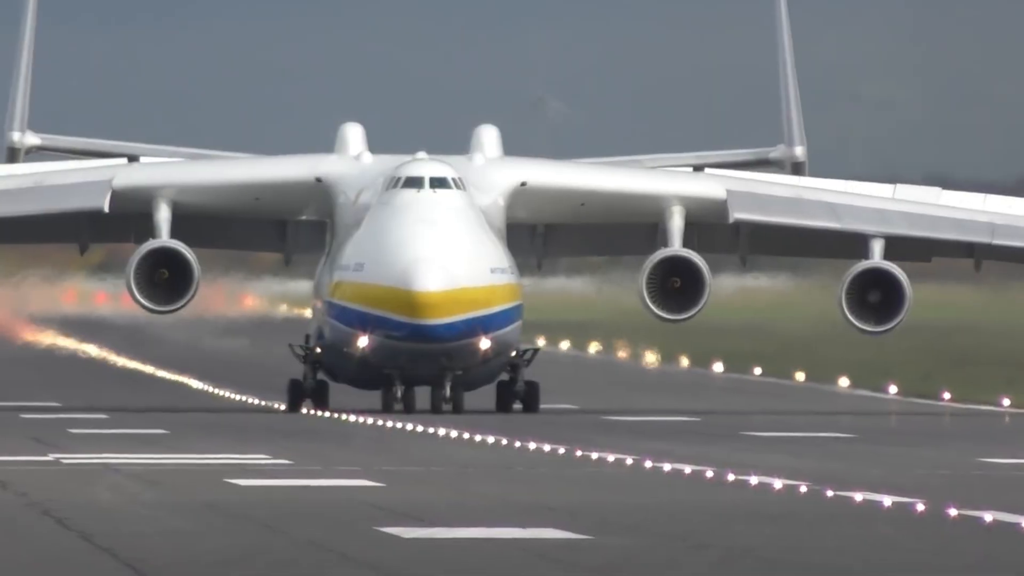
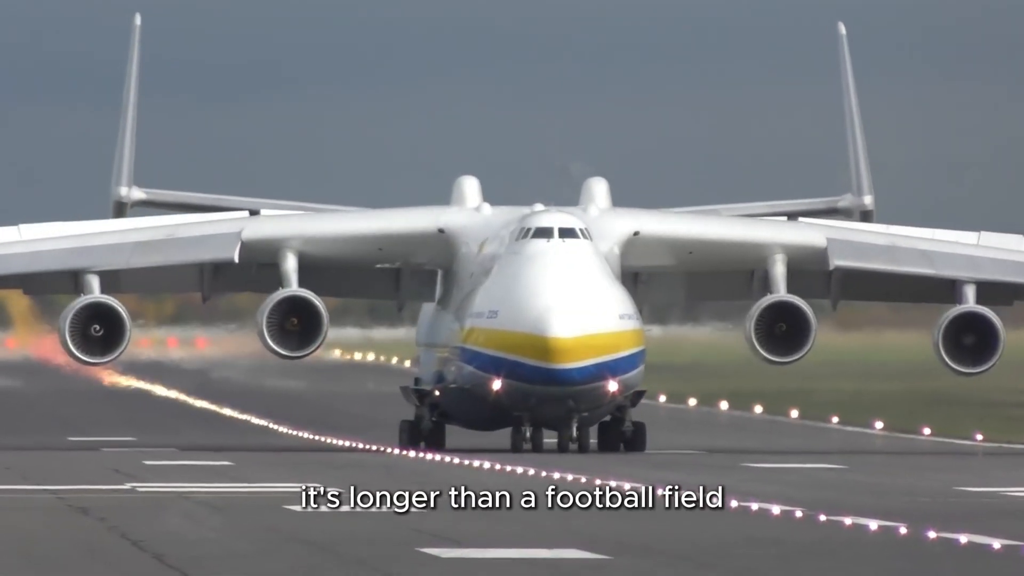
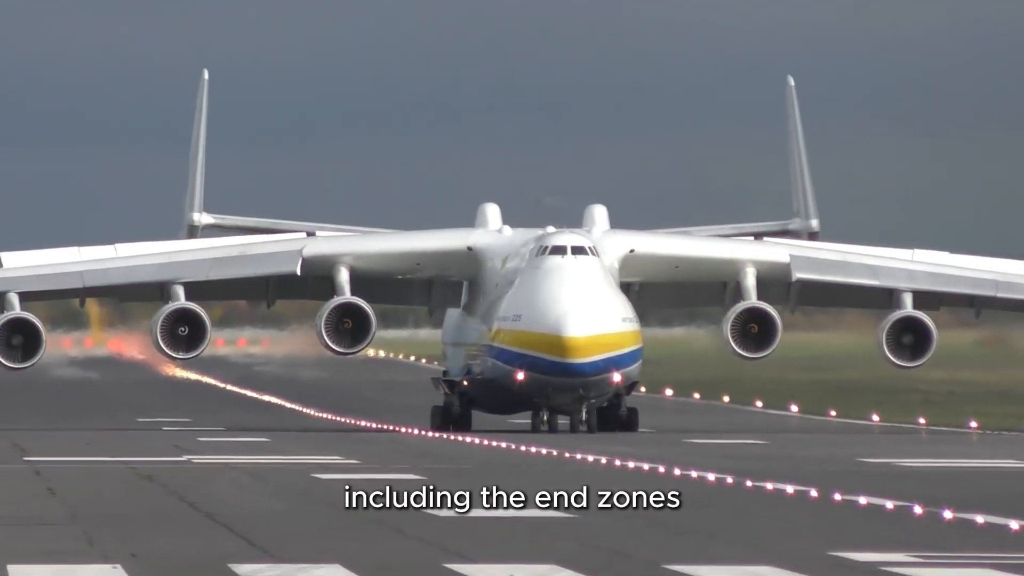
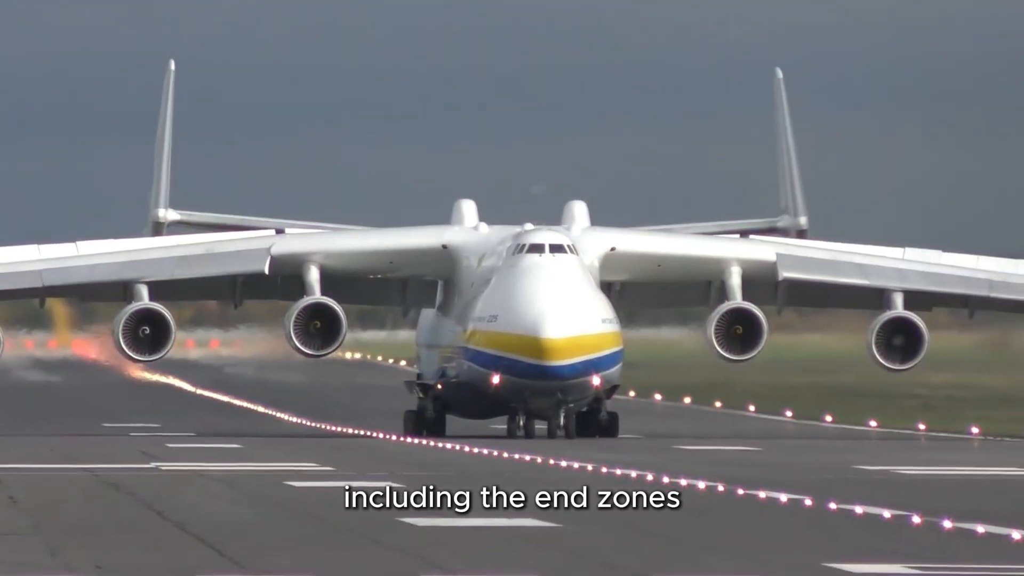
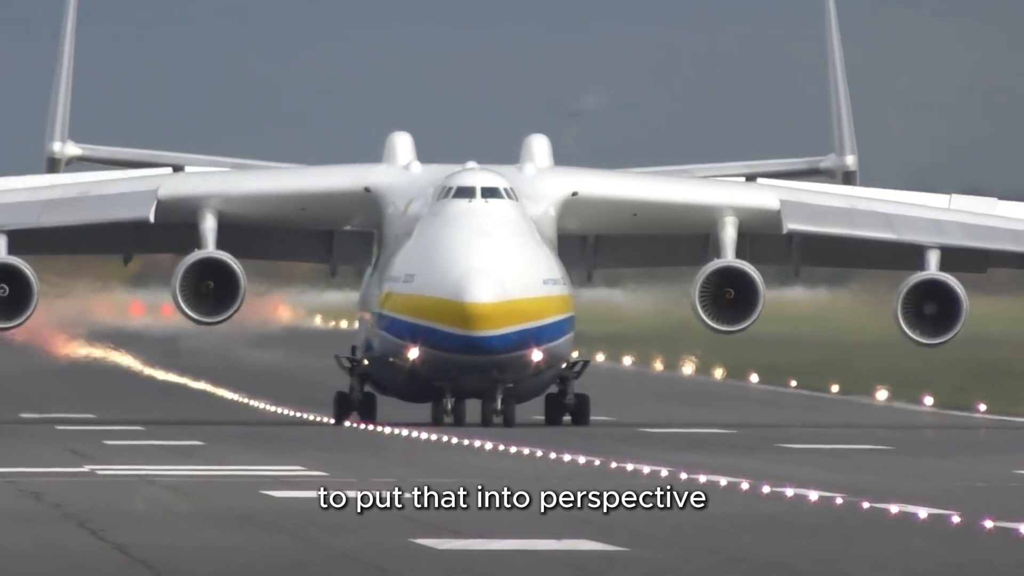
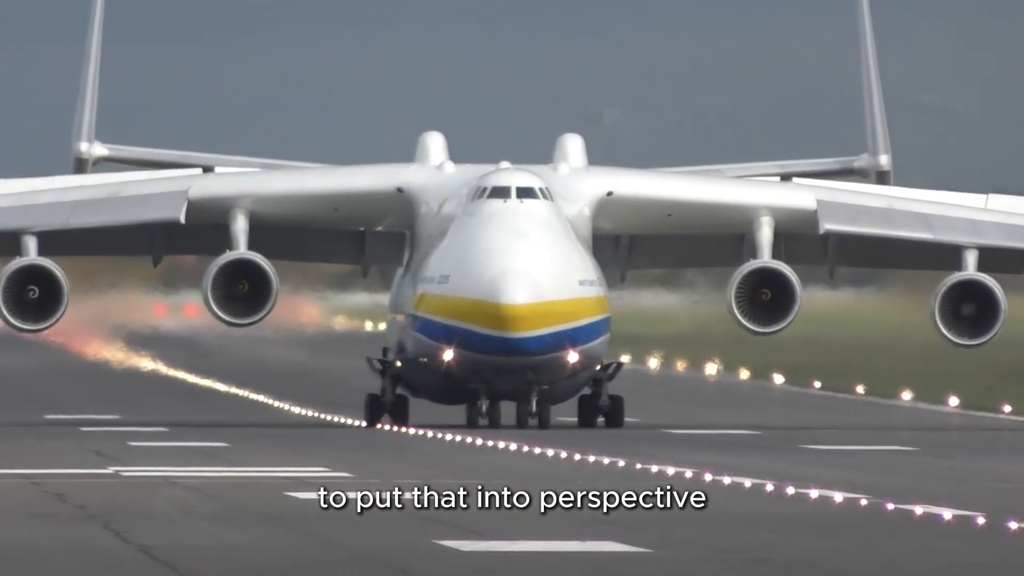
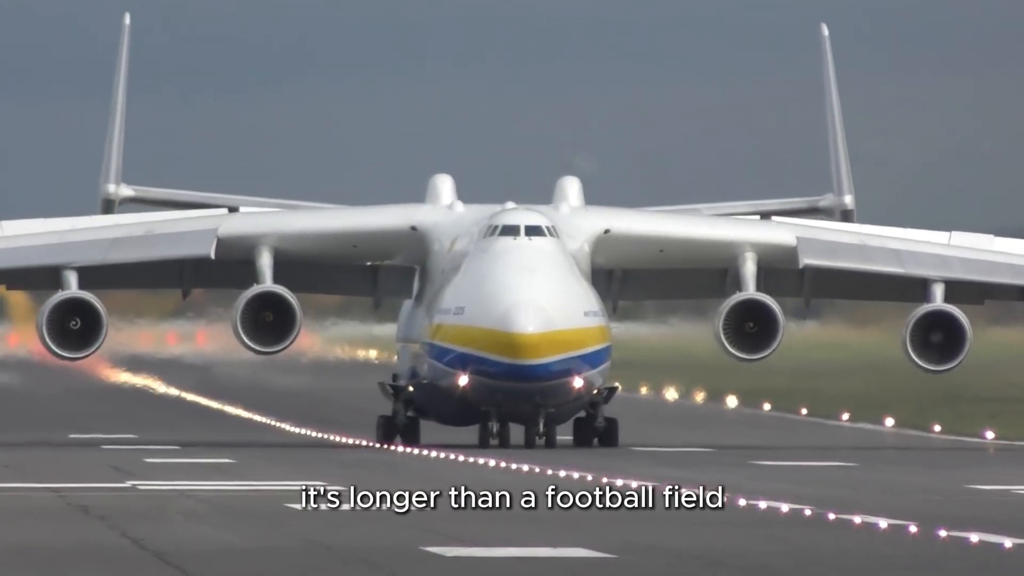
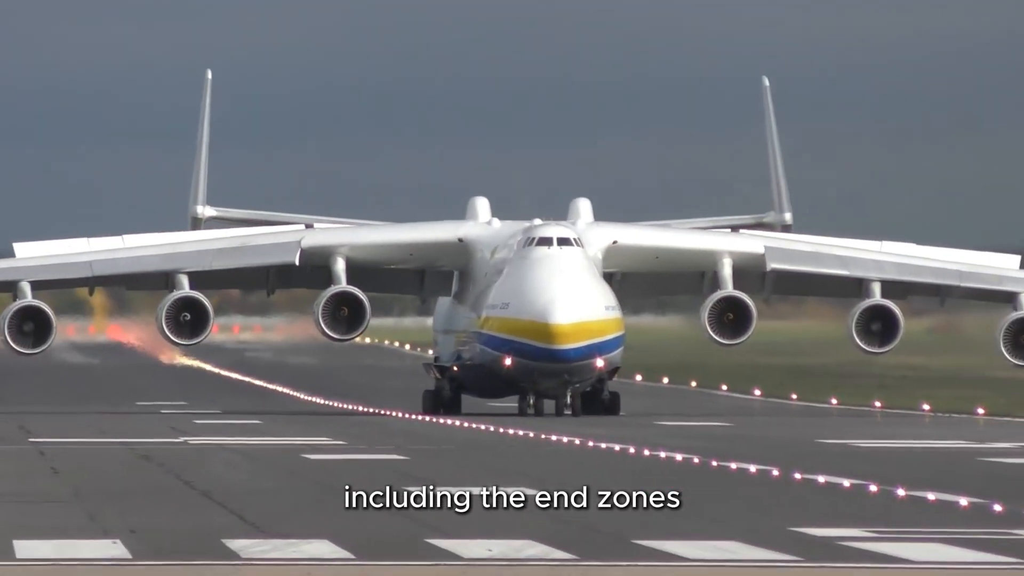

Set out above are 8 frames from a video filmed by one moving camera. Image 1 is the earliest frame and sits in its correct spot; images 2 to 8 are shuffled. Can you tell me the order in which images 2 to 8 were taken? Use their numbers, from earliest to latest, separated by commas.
5, 6, 7, 2, 4, 3, 8
